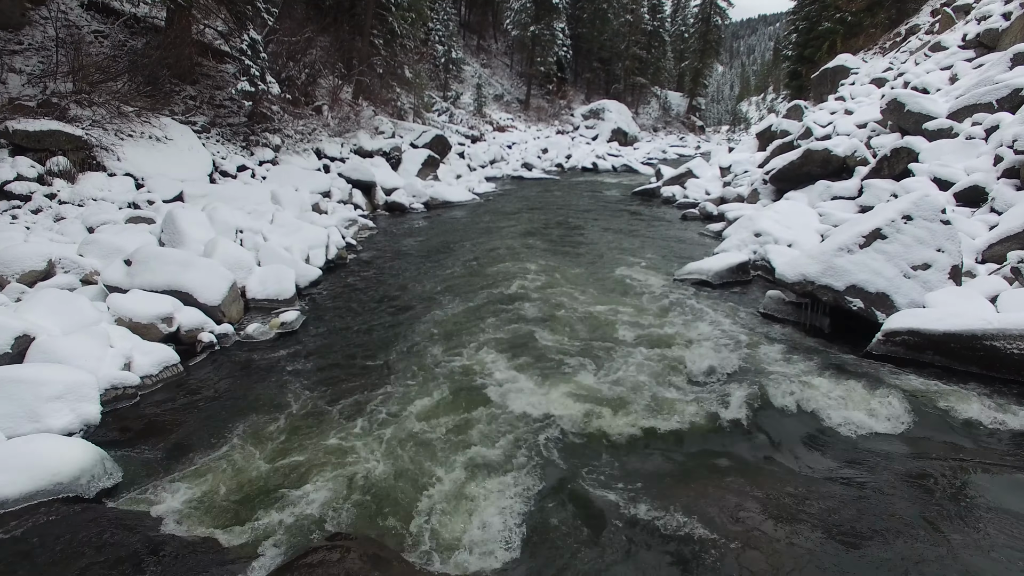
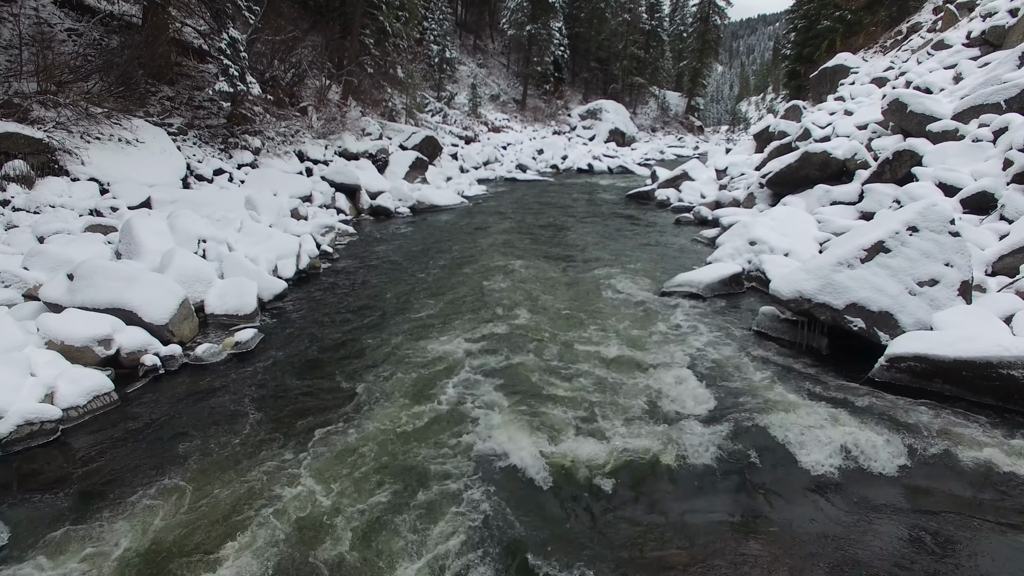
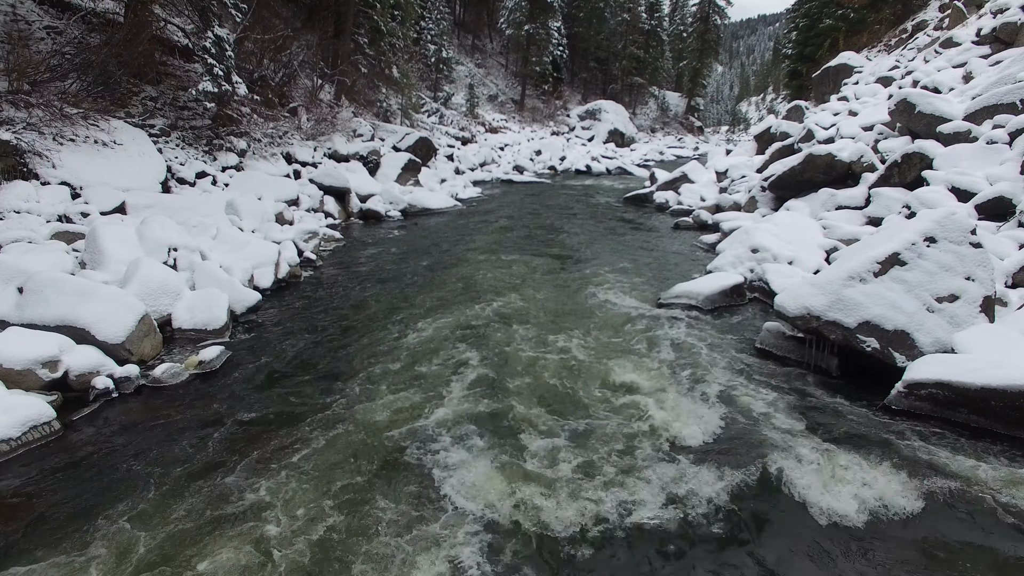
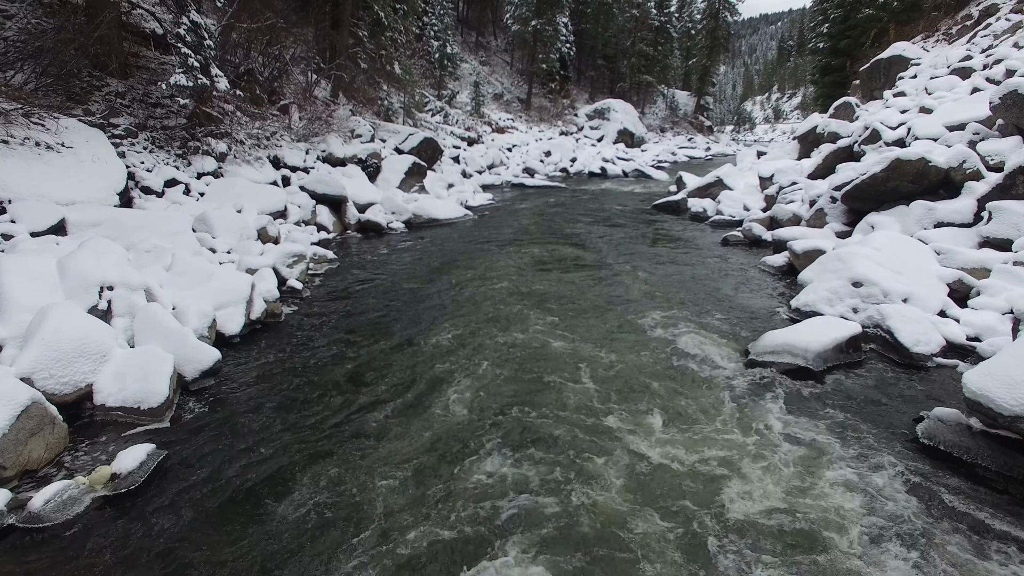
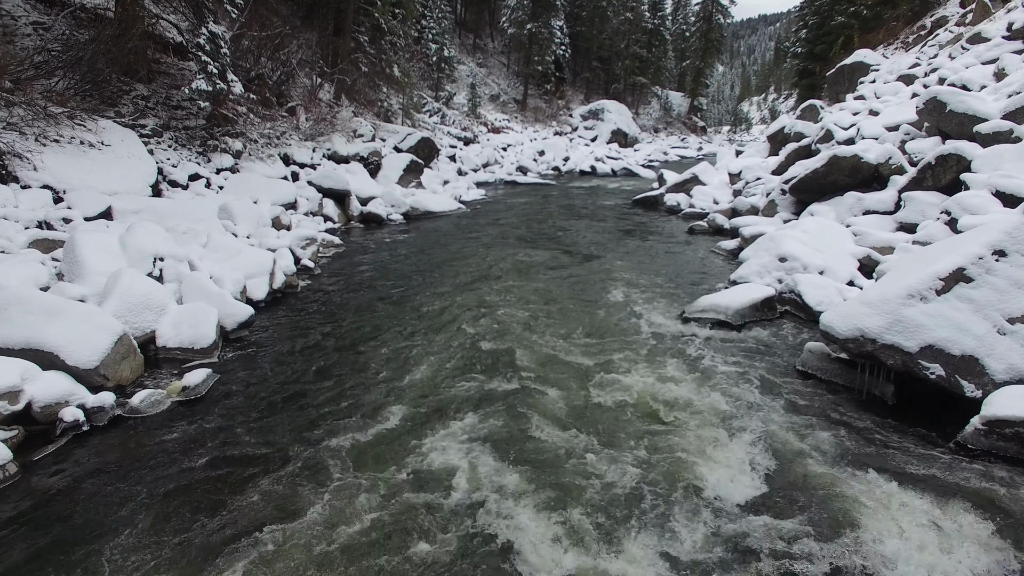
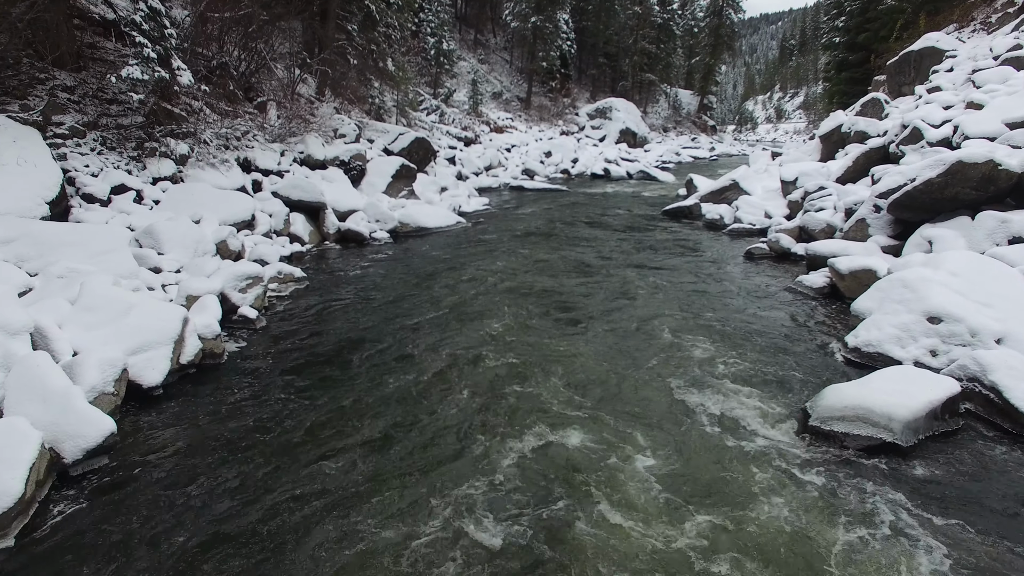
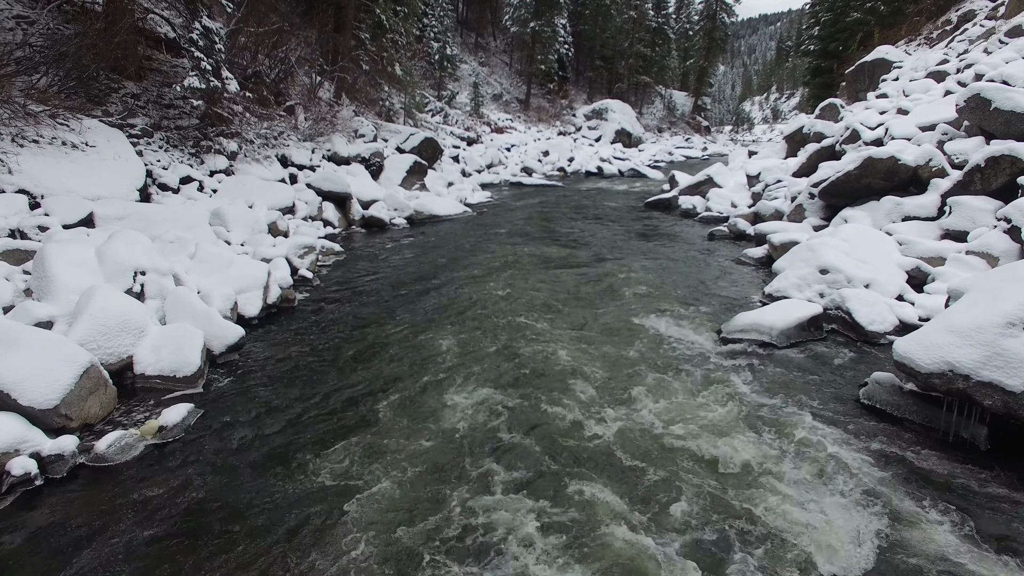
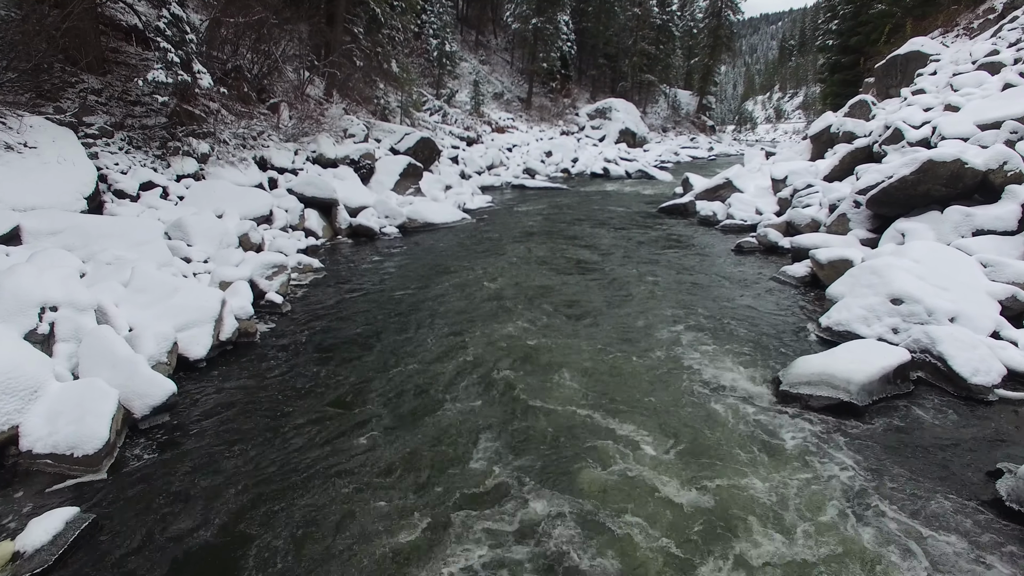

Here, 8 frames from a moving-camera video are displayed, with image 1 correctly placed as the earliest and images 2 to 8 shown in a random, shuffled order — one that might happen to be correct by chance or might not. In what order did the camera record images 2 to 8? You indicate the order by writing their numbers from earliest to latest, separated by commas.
2, 3, 5, 7, 4, 8, 6
